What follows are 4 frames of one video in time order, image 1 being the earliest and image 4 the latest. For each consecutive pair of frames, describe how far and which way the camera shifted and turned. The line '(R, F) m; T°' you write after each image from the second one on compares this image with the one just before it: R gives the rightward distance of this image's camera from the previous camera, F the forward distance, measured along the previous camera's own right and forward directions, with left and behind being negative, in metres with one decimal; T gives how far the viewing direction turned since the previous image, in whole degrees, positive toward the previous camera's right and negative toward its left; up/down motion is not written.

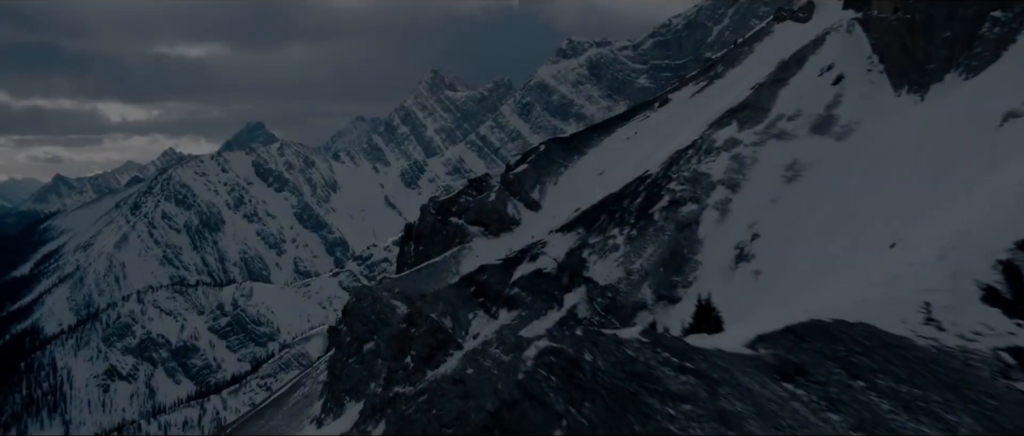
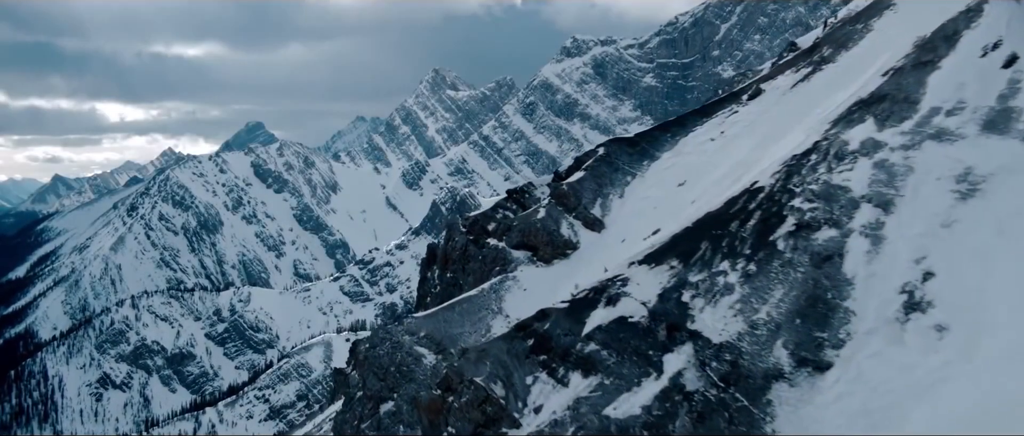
(-3.4, +16.5) m; 0°
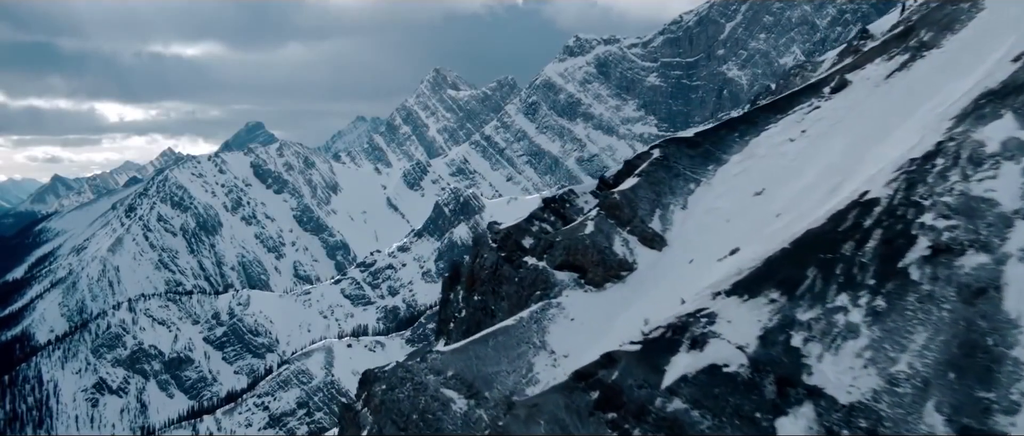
(-2.2, +9.9) m; 0°
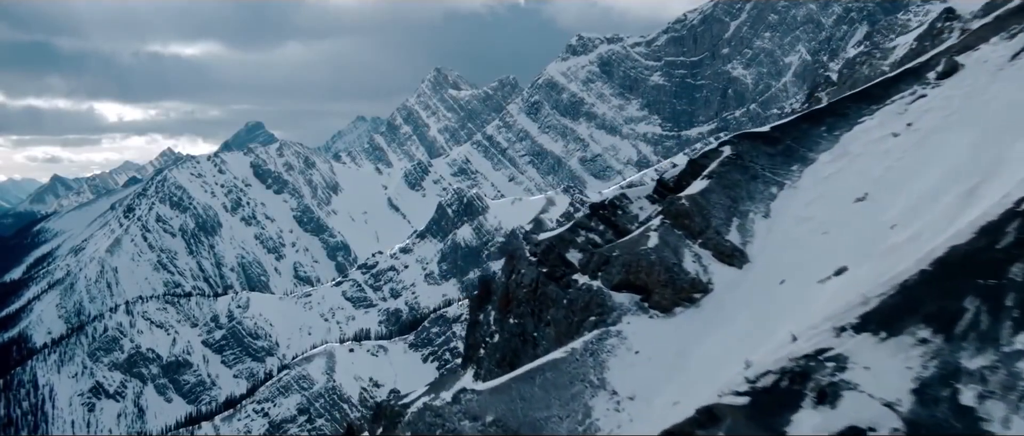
(-2.1, +8.8) m; 0°
